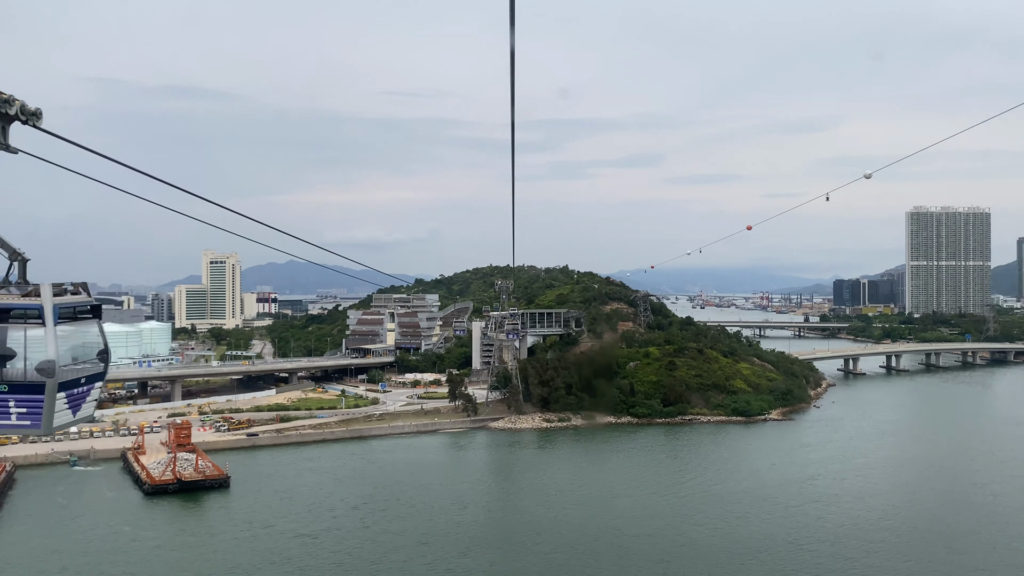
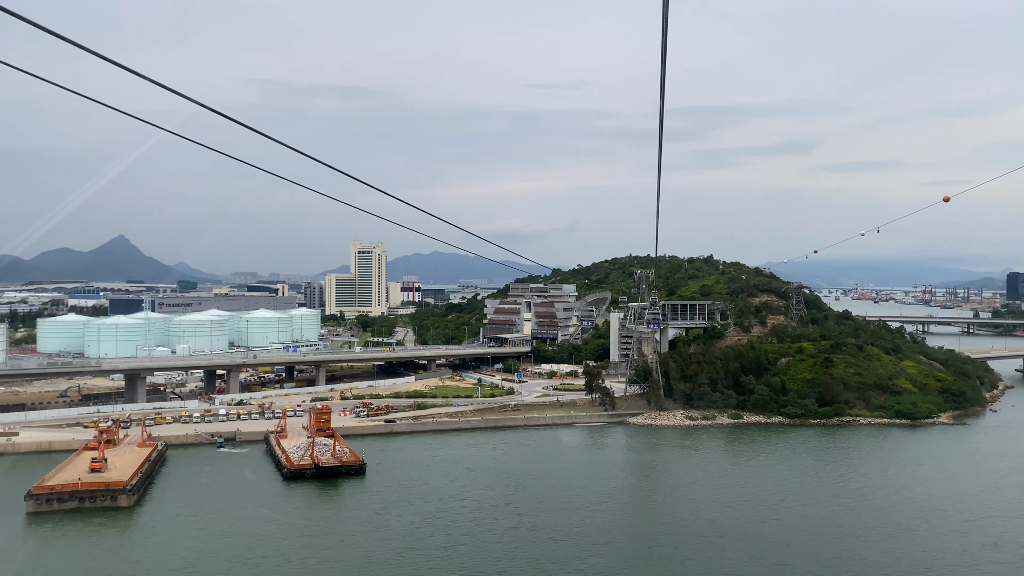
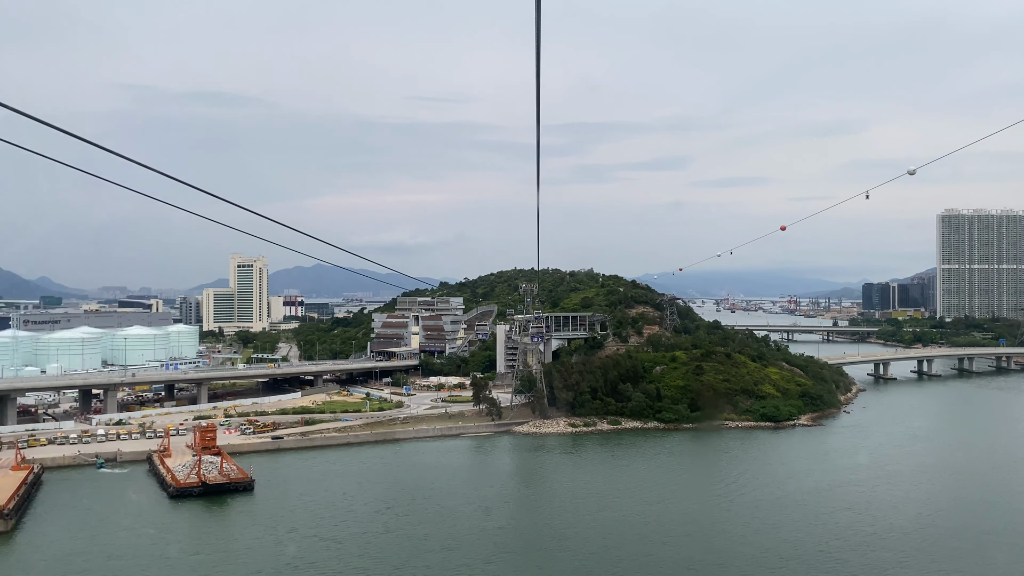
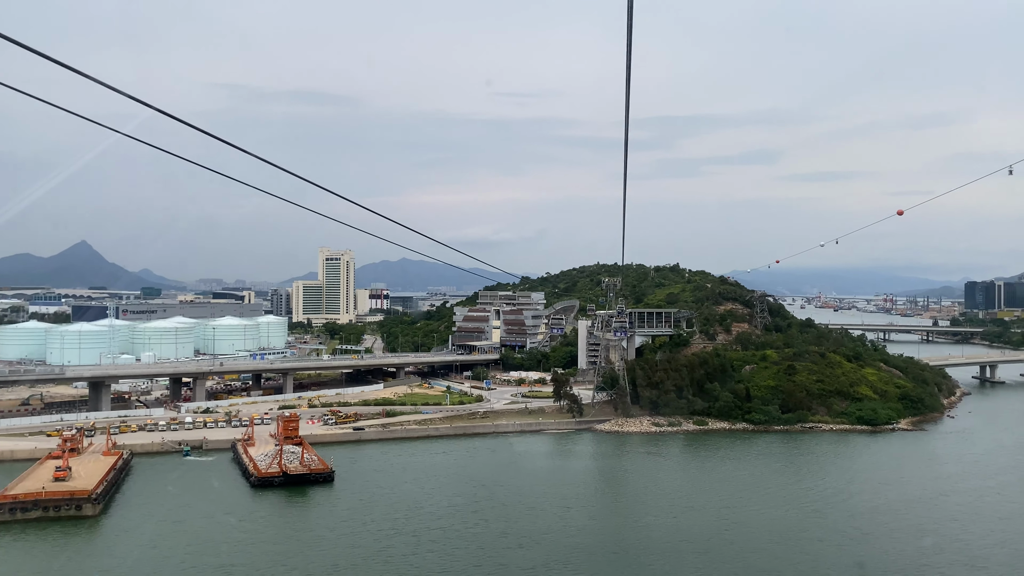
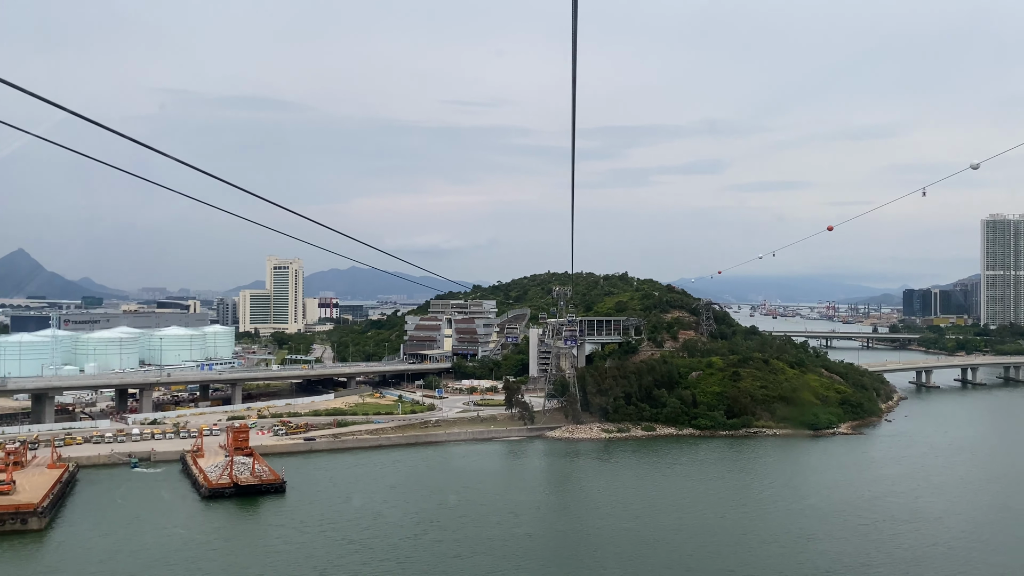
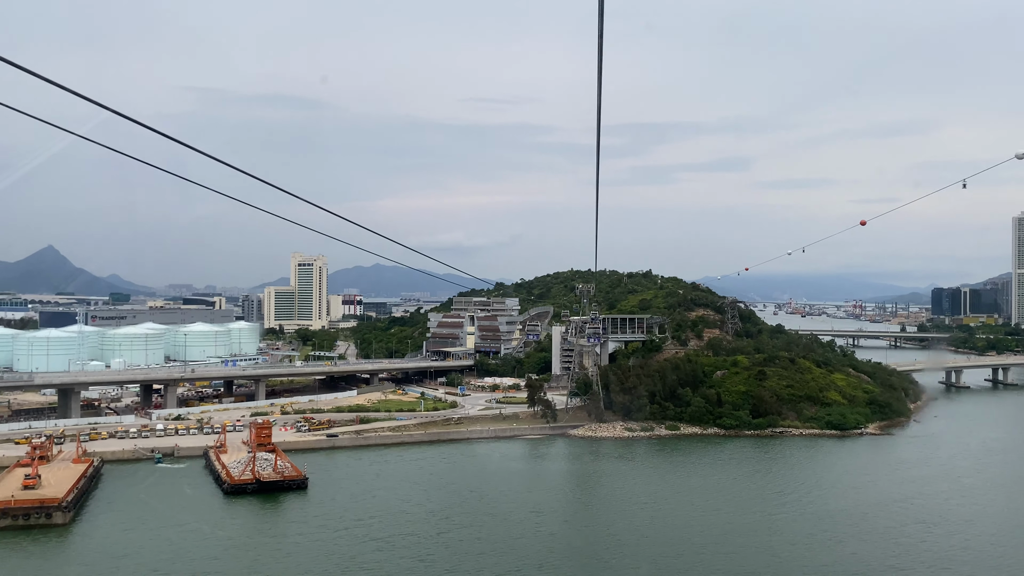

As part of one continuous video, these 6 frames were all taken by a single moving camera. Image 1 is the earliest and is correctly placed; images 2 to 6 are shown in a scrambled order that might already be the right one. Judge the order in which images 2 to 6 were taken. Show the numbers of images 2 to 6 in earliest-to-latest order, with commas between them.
3, 5, 6, 4, 2
